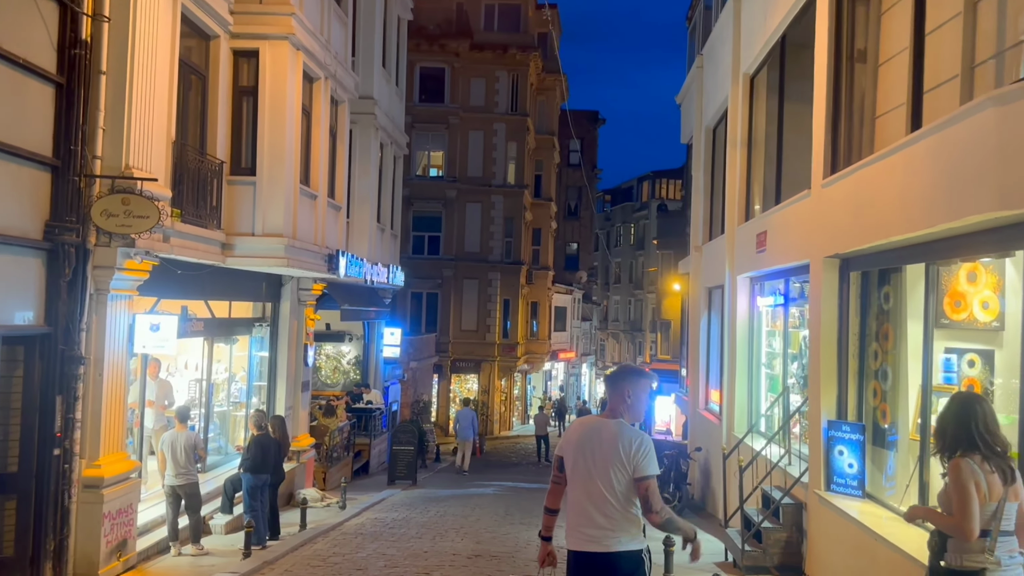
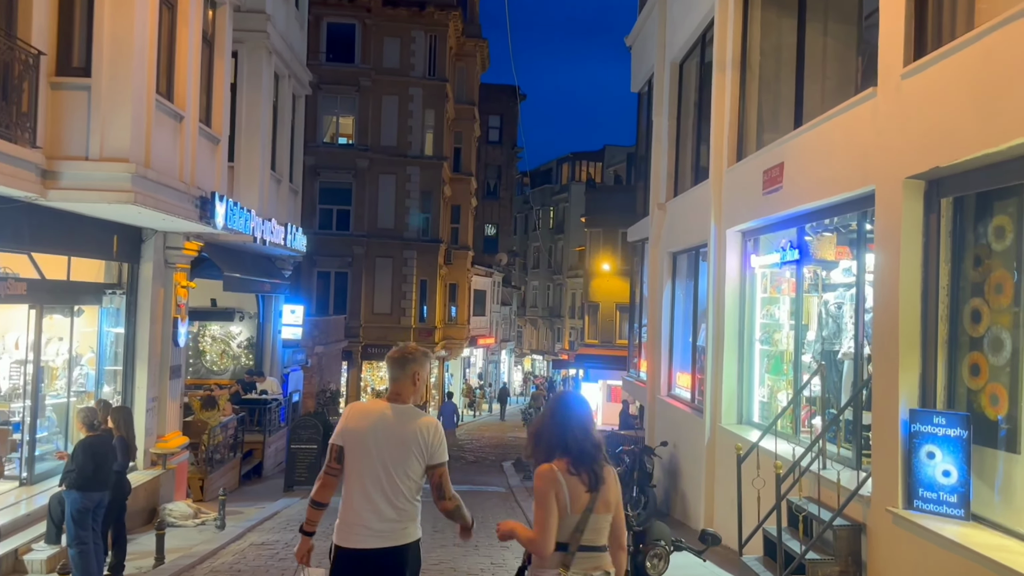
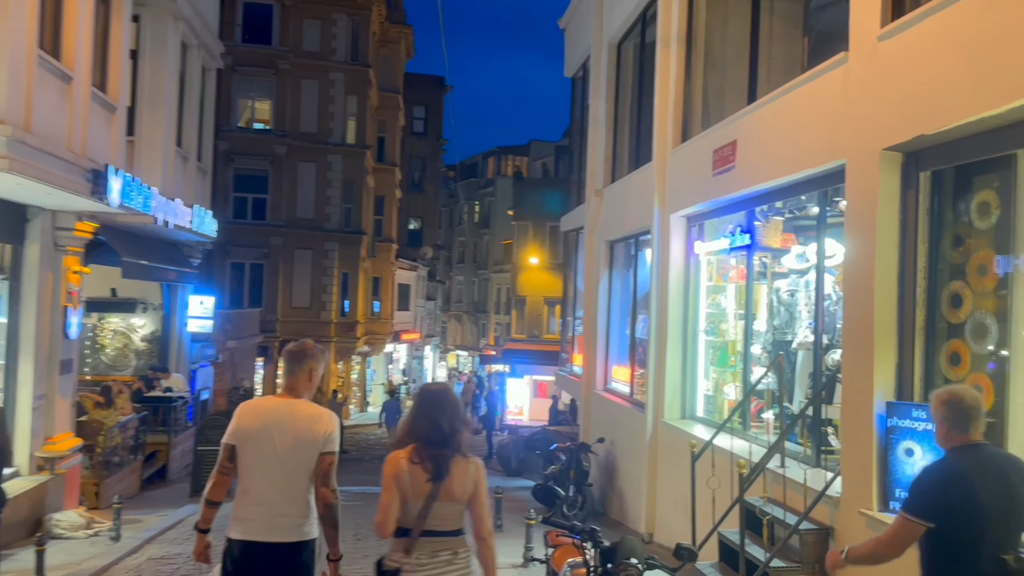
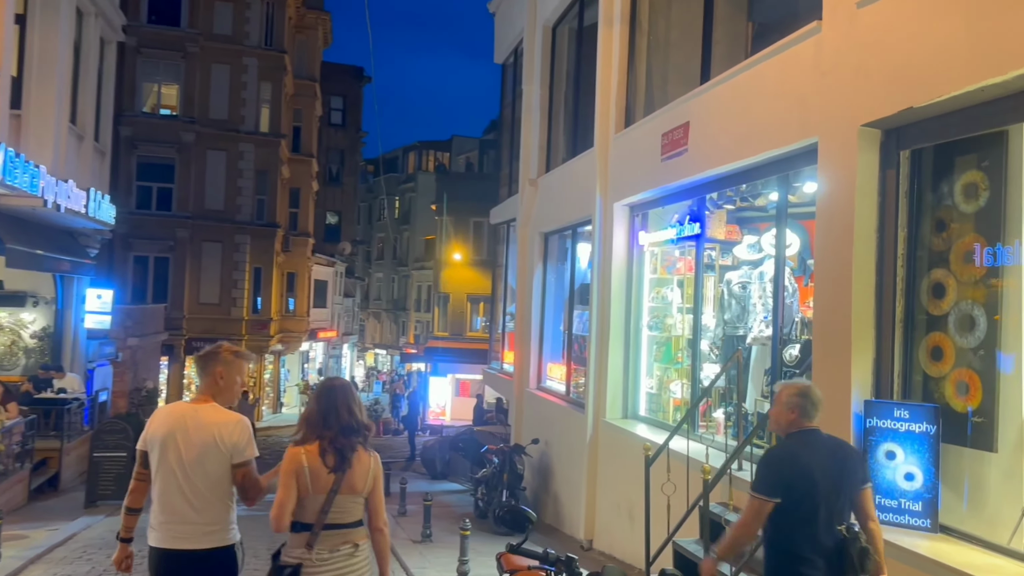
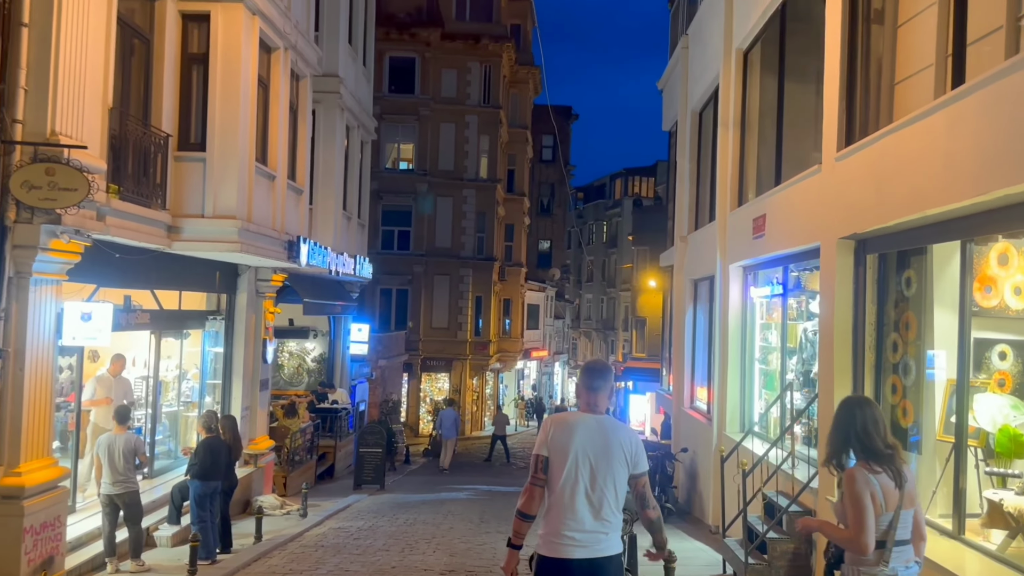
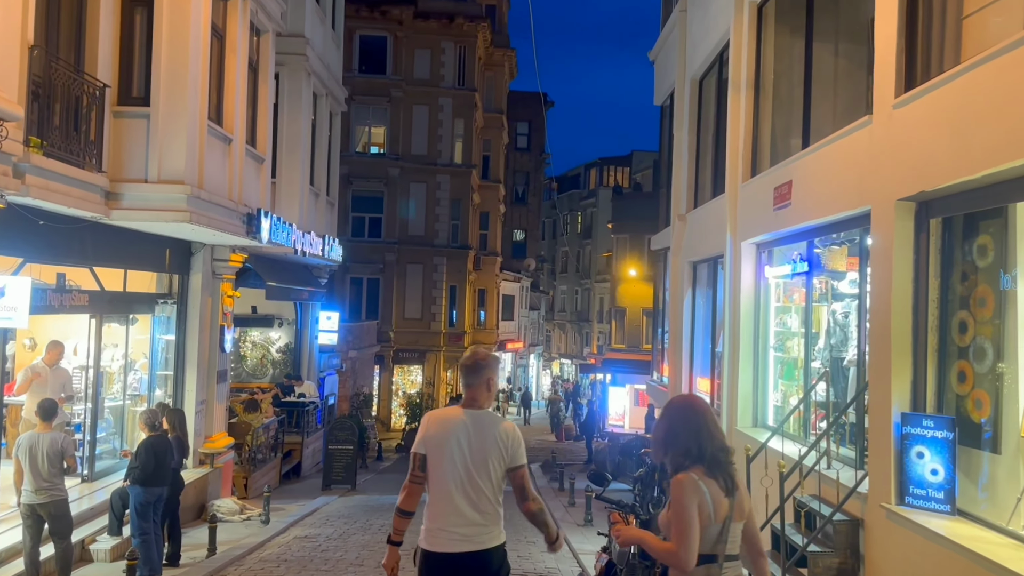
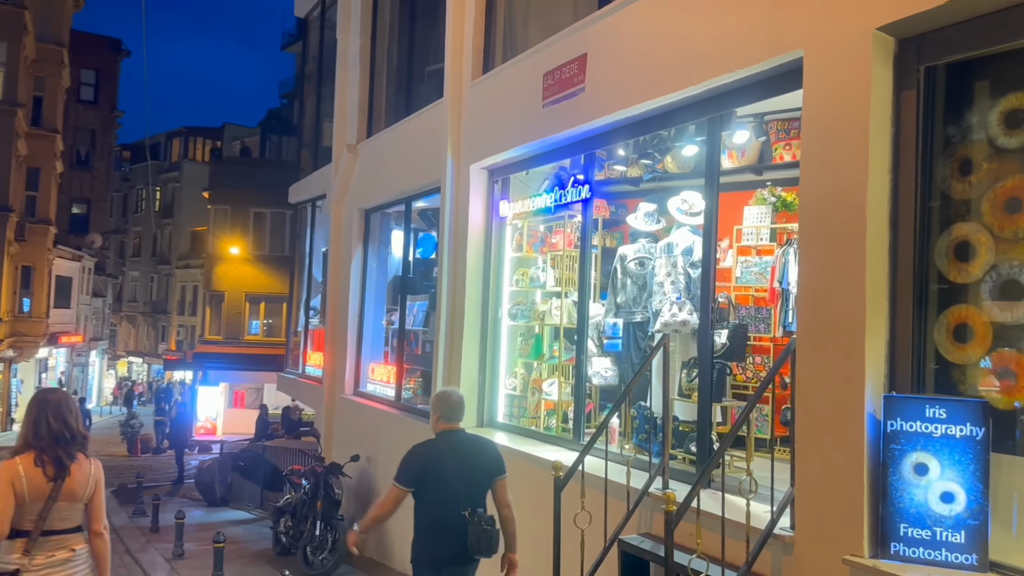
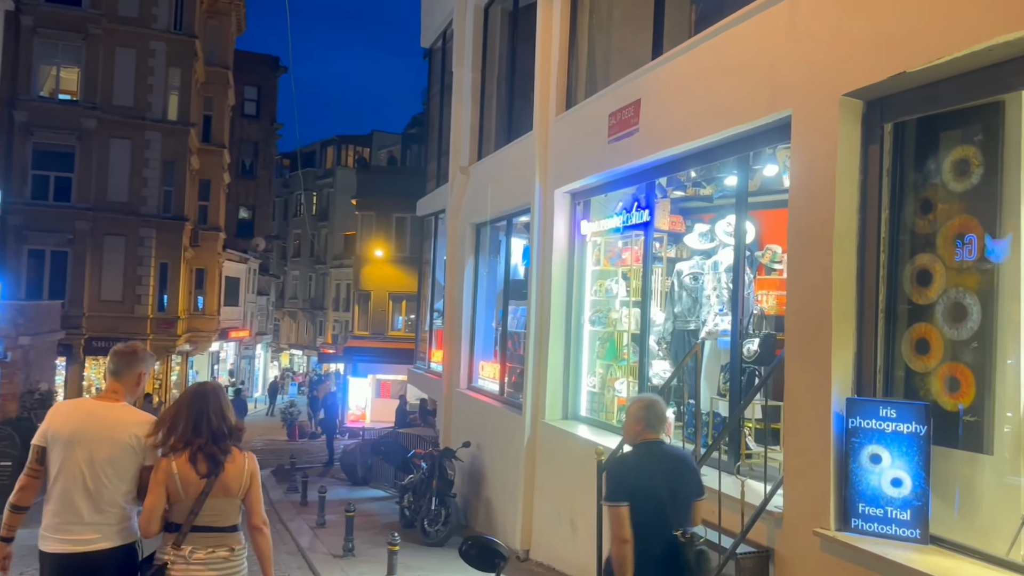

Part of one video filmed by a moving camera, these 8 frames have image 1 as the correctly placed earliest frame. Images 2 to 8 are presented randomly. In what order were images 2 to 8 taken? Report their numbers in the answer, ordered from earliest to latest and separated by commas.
5, 6, 2, 3, 4, 8, 7
